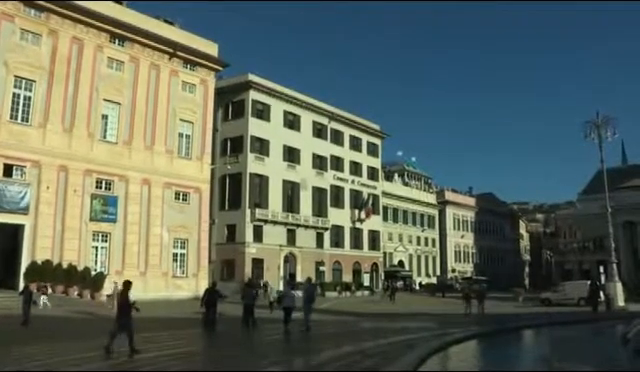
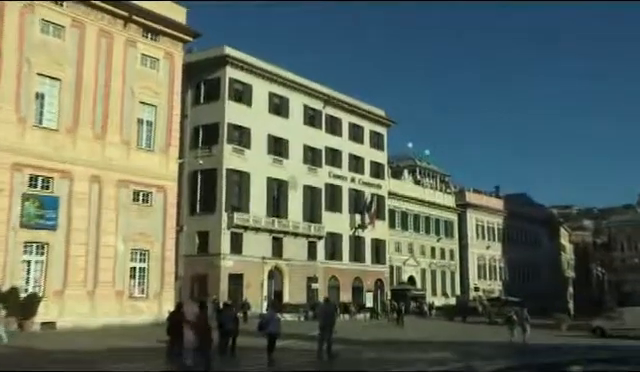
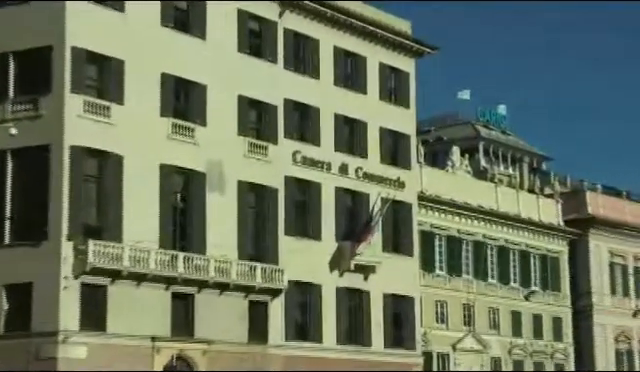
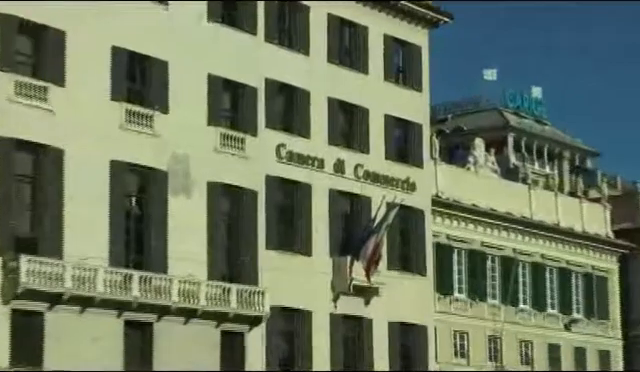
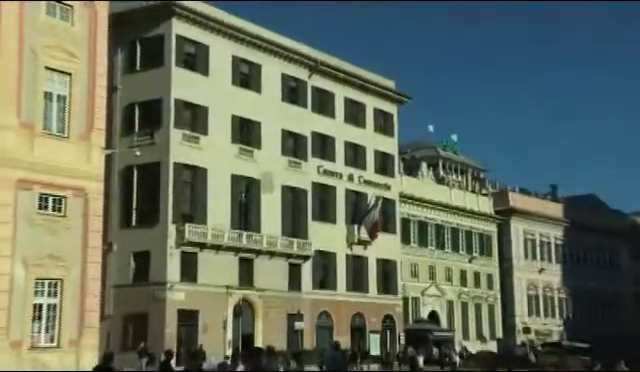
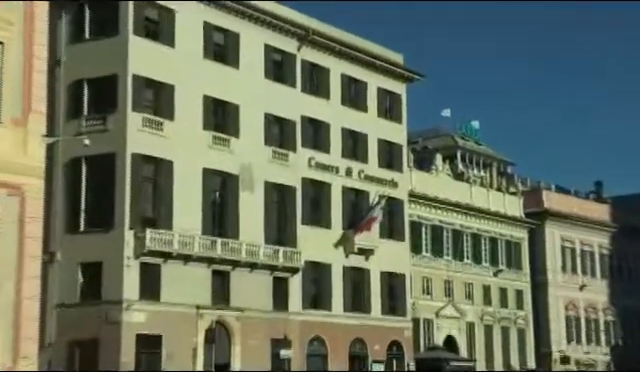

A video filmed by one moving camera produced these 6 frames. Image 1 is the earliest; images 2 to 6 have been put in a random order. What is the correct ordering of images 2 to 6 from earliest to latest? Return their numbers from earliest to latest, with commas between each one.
2, 5, 6, 3, 4
